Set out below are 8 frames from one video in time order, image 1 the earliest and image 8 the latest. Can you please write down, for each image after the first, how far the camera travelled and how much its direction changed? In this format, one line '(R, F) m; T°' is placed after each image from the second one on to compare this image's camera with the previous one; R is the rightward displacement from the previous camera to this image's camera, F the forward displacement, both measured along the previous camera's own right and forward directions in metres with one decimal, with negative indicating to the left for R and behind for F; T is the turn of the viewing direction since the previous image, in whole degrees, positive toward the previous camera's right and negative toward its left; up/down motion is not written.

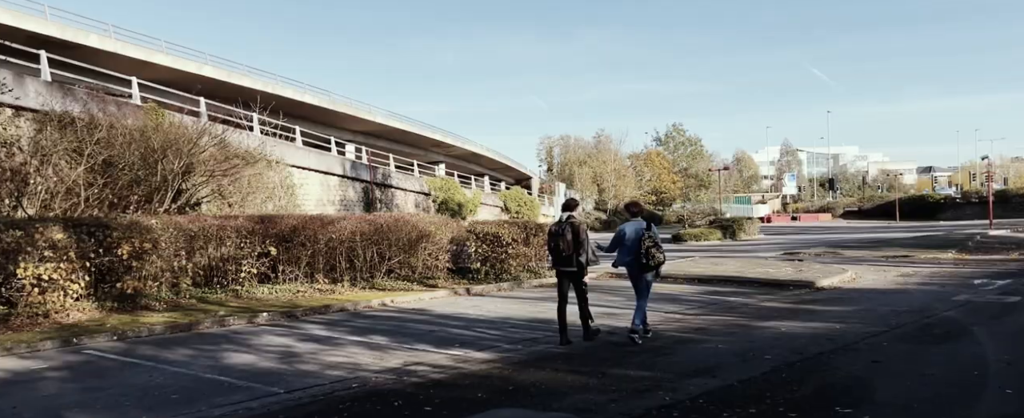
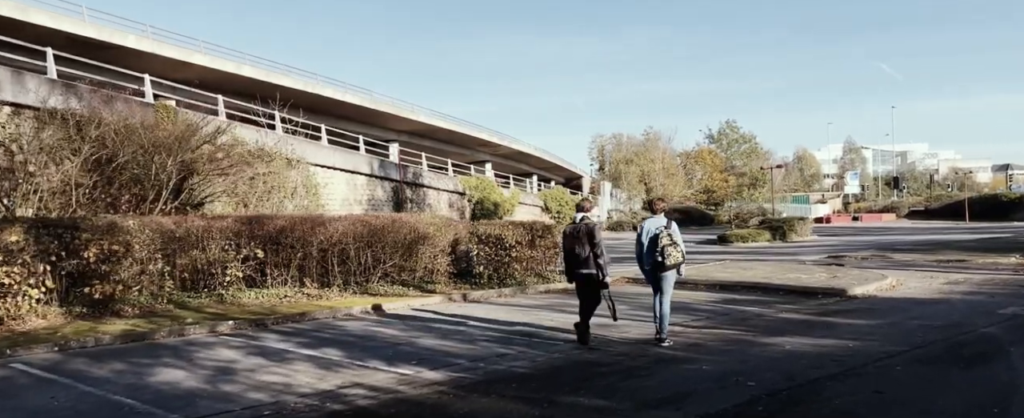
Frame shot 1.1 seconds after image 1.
(+0.8, +0.8) m; -4°
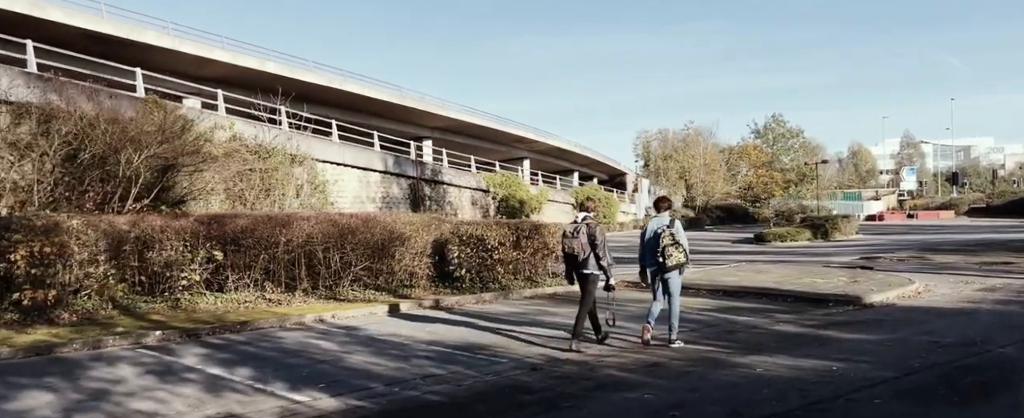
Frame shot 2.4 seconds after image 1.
(+1.0, +0.9) m; -3°
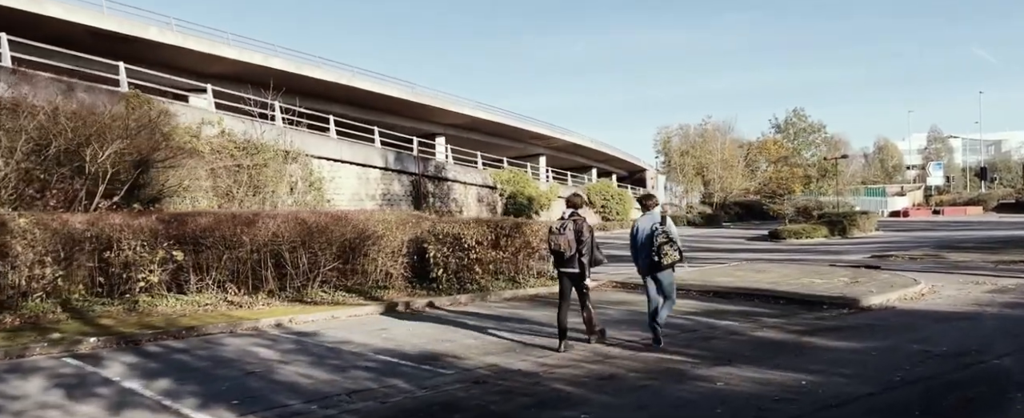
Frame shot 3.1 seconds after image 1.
(+0.7, +0.6) m; -1°
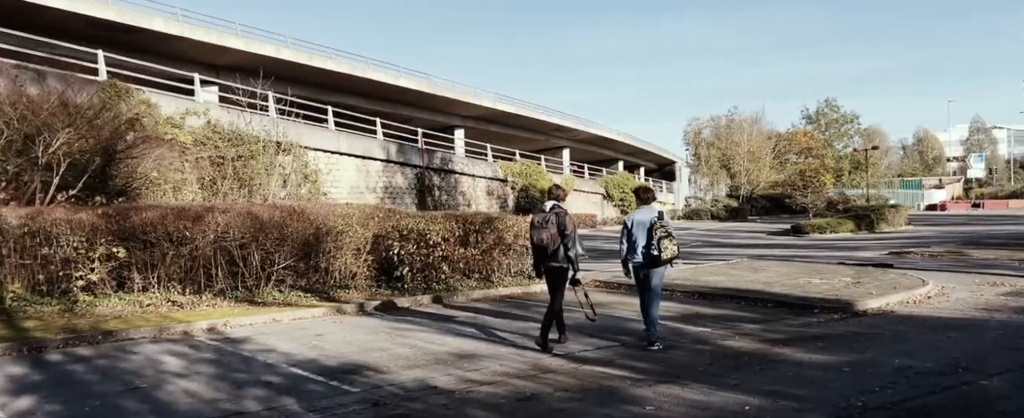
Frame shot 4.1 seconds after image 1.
(+0.9, +0.8) m; -2°
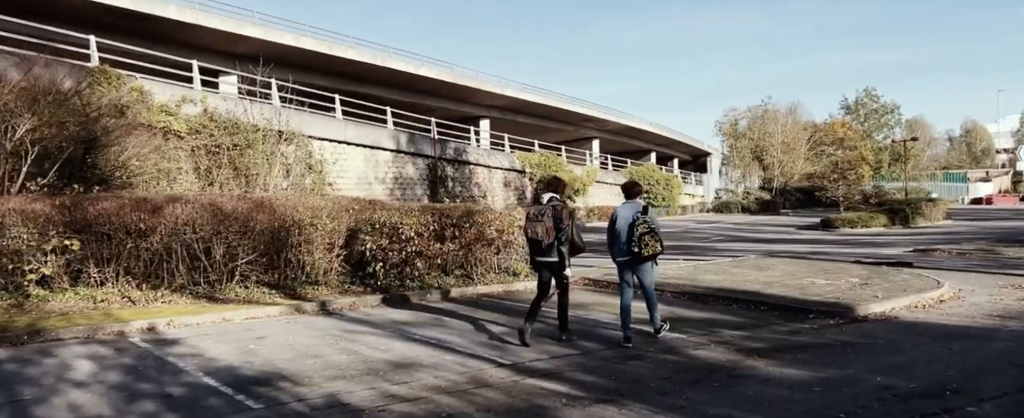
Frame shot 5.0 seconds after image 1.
(+0.8, +0.7) m; -3°
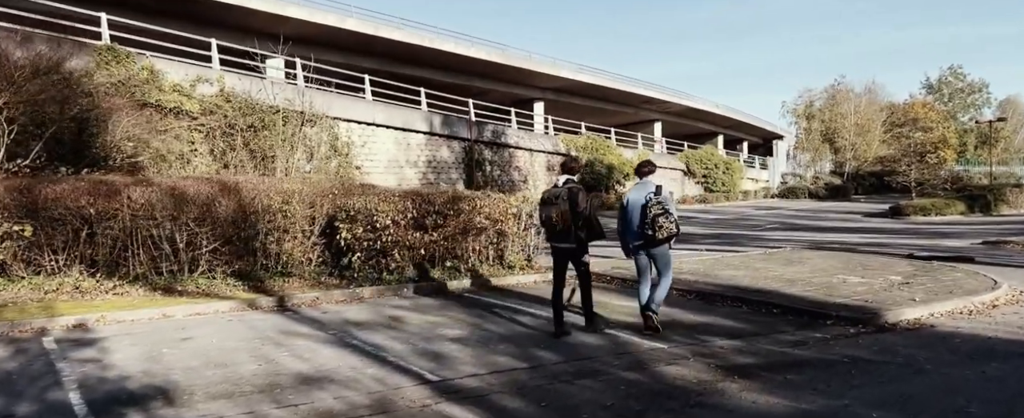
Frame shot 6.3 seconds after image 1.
(+1.1, +1.1) m; -5°
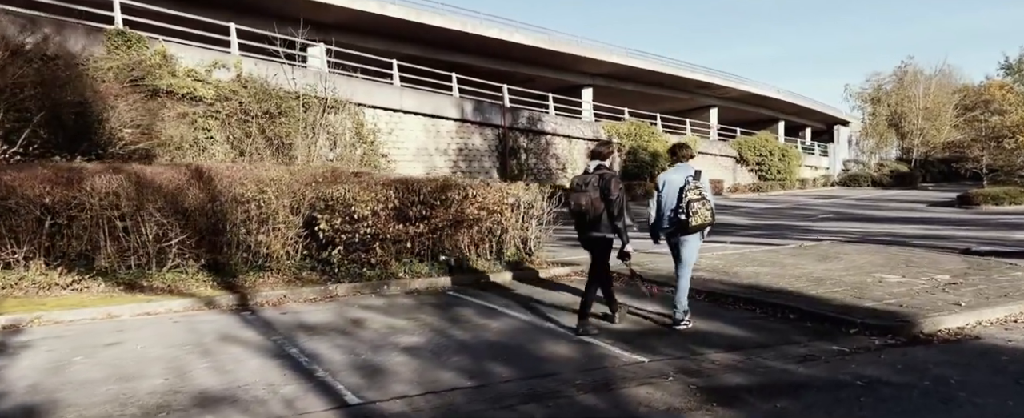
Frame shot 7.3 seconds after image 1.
(+0.9, +1.0) m; -4°
